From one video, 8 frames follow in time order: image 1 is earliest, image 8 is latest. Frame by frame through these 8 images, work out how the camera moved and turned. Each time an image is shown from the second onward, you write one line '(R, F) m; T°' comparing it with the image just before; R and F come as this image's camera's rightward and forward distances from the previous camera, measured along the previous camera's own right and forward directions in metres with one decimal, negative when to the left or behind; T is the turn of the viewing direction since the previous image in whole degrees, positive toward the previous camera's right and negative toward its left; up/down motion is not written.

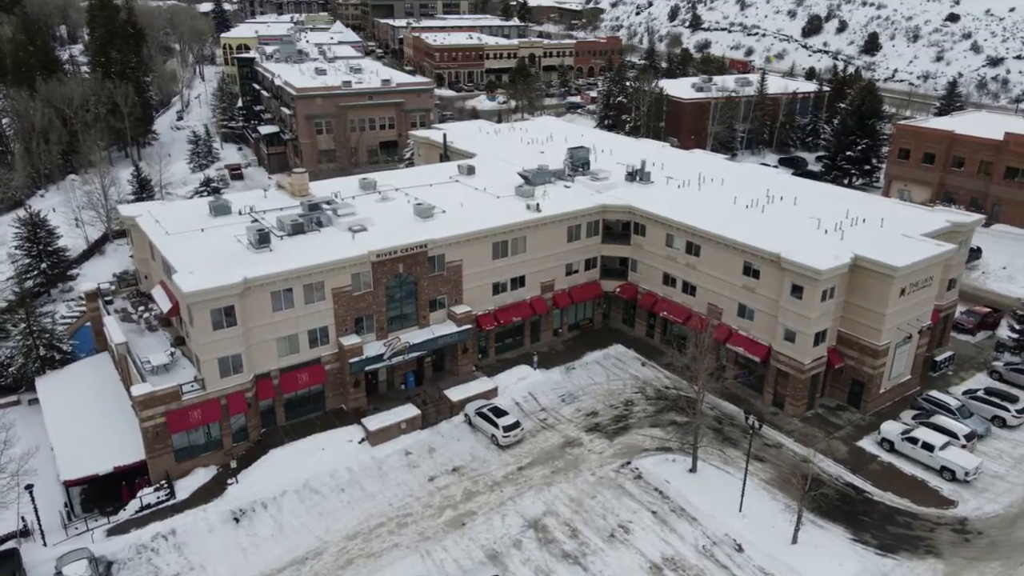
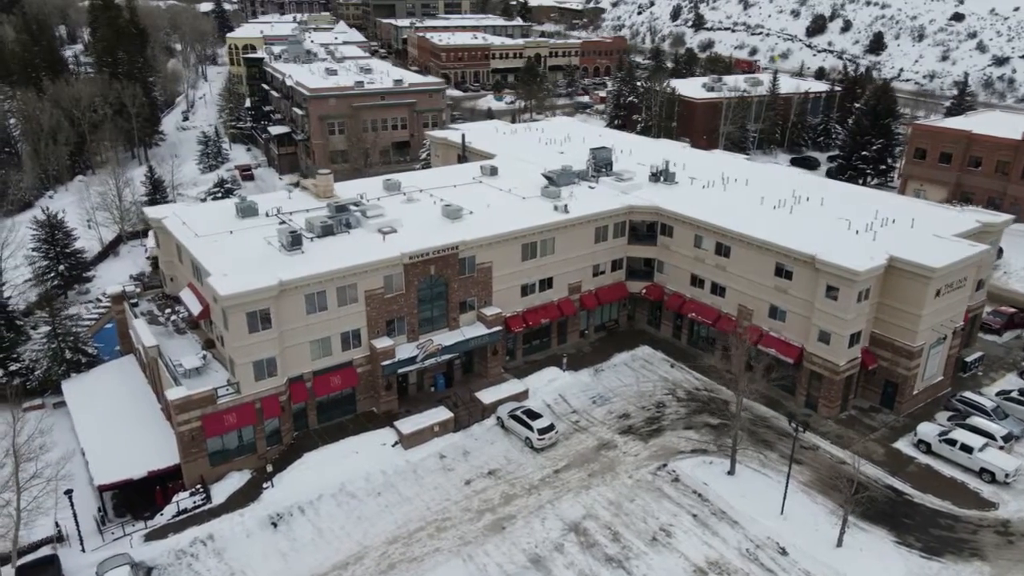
(-1.8, +0.2) m; 0°
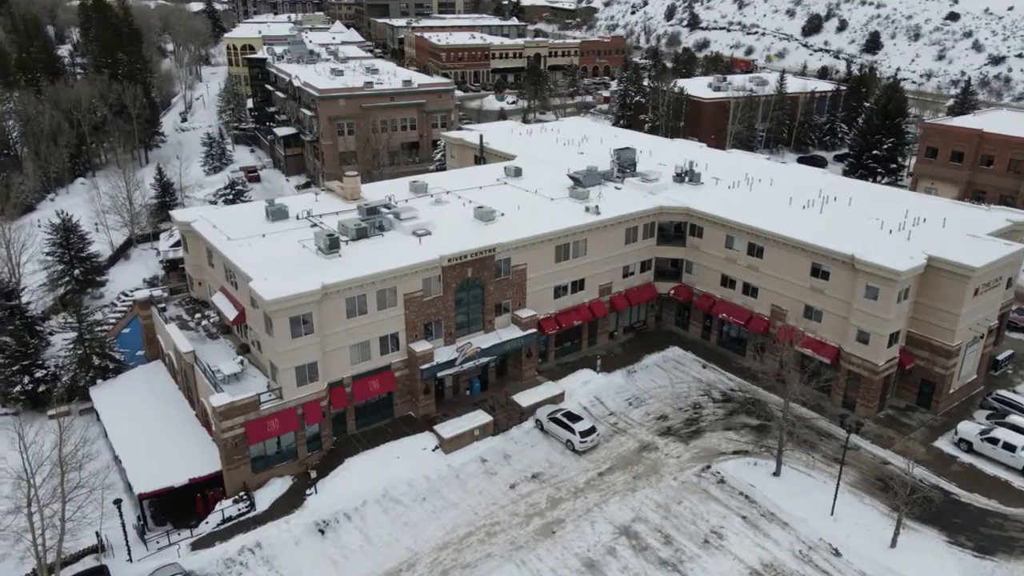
(-2.5, +0.2) m; +1°
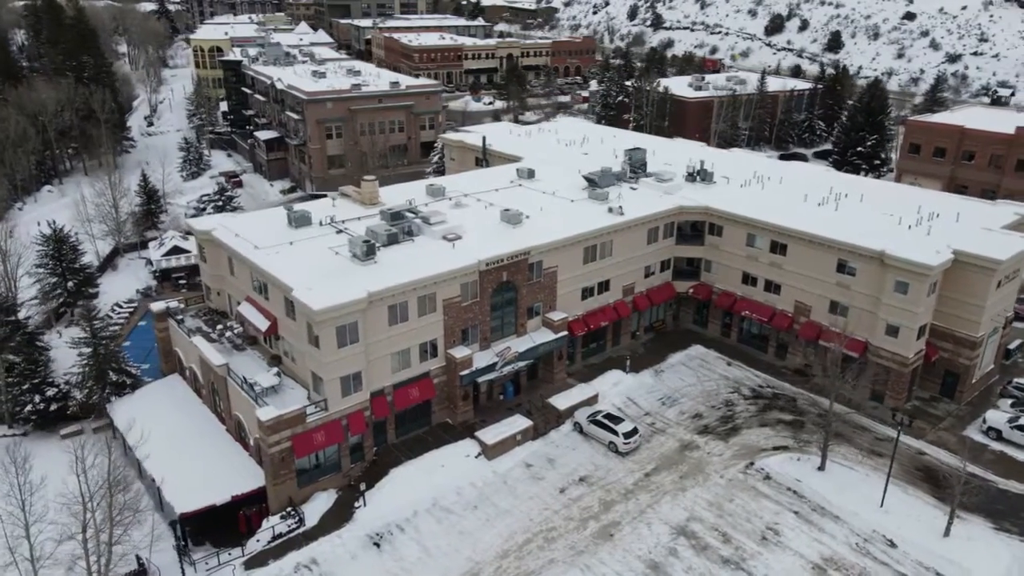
(-4.0, +0.4) m; +3°
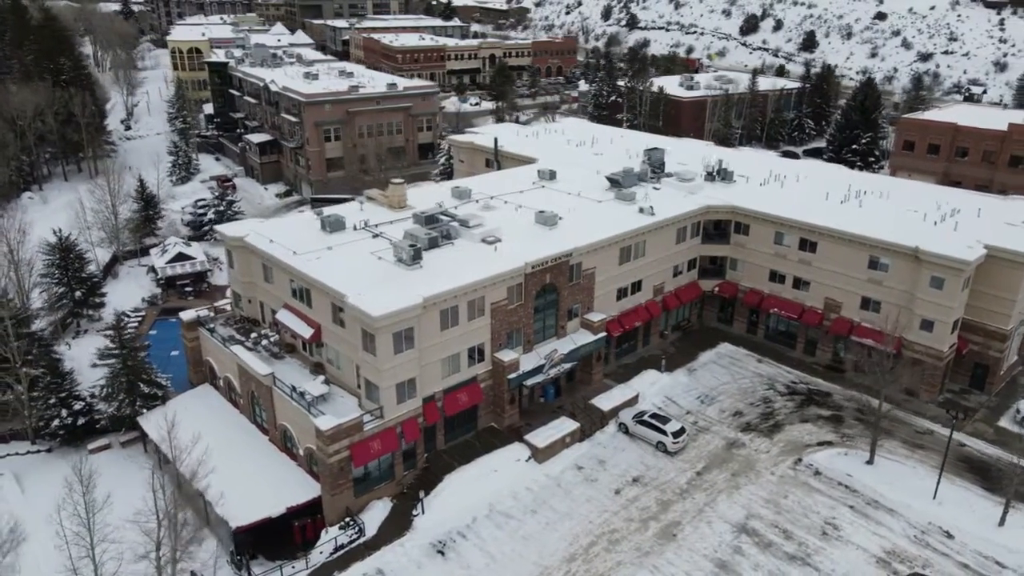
(-3.8, +0.3) m; +3°
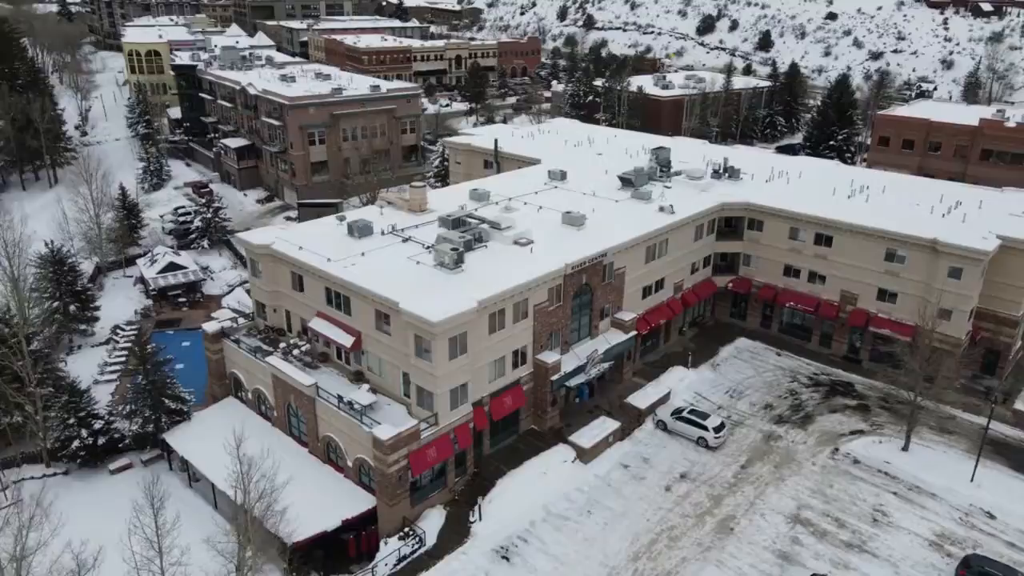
(-4.4, +0.3) m; +4°
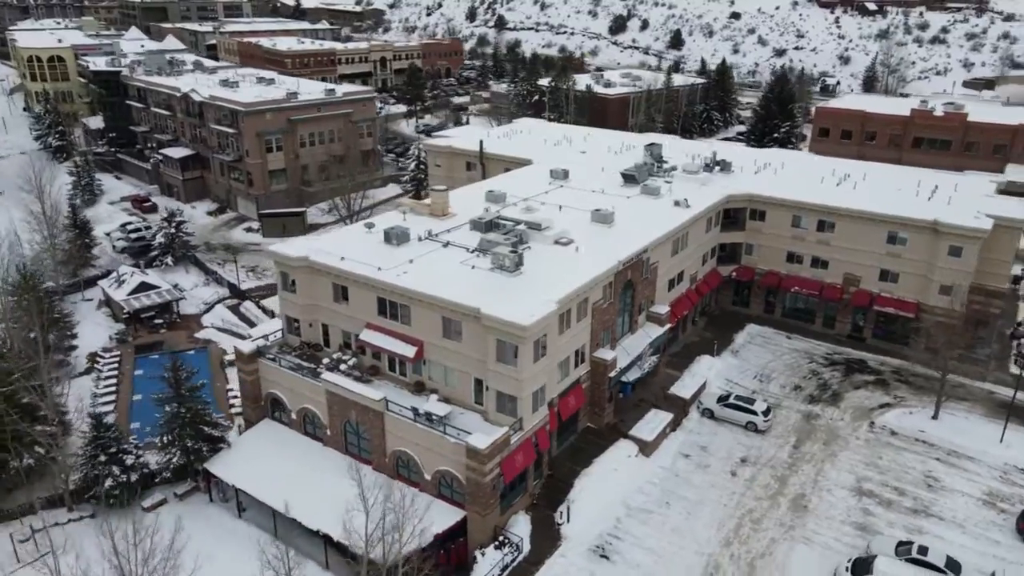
(-7.4, +0.7) m; +8°
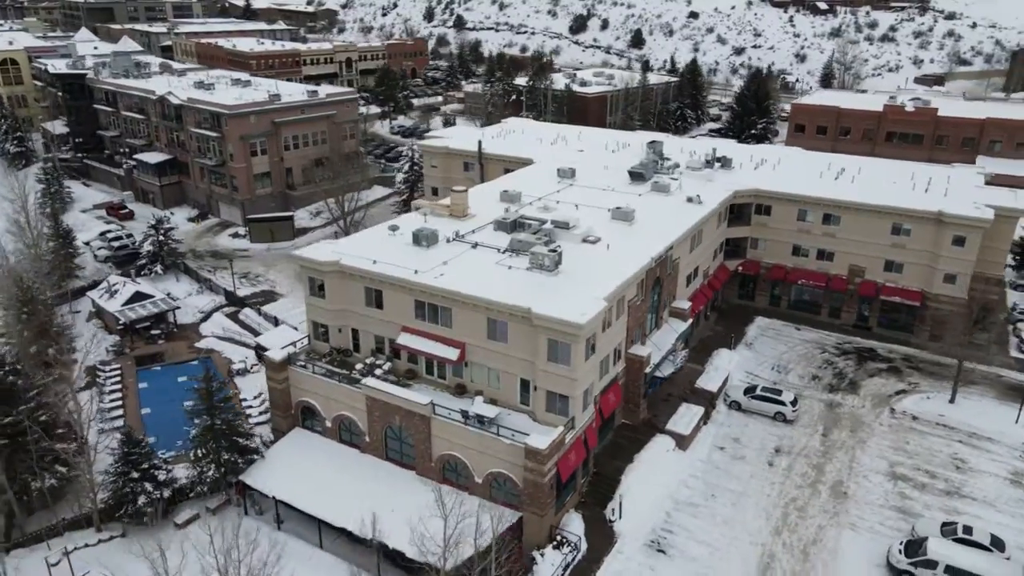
(-4.0, +0.2) m; +4°
